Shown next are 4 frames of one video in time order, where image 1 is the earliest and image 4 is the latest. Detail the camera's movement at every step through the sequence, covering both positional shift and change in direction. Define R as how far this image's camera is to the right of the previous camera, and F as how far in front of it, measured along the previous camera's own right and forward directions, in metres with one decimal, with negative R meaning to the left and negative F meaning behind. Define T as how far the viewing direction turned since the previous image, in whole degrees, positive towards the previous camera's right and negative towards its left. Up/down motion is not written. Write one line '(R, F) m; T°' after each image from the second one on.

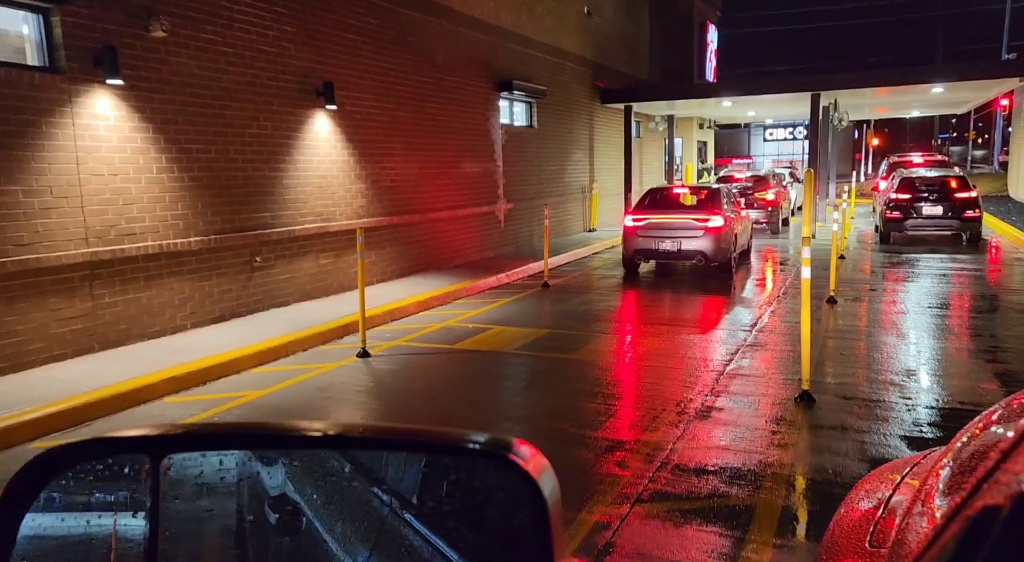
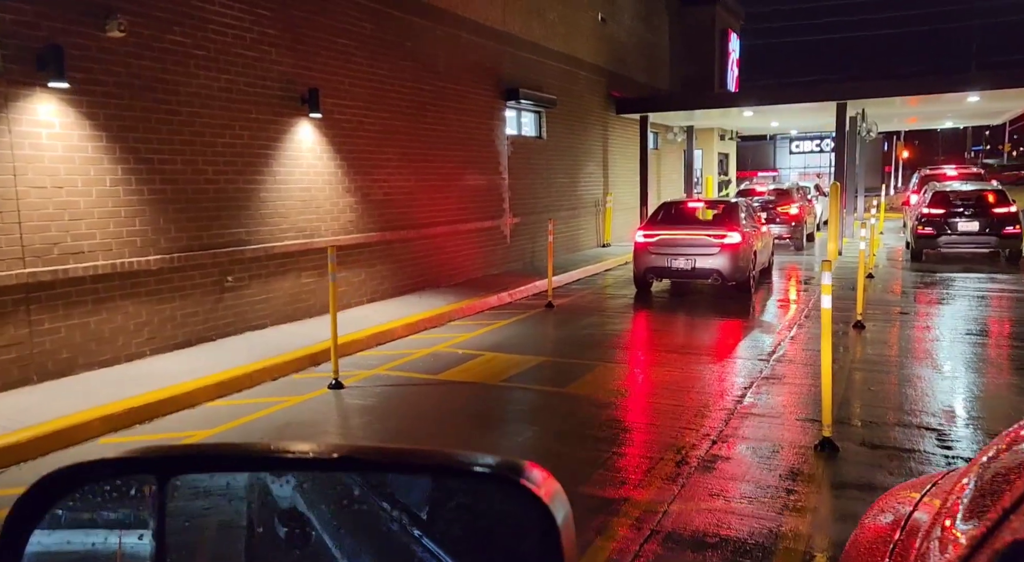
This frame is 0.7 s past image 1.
(+0.6, +0.8) m; -3°
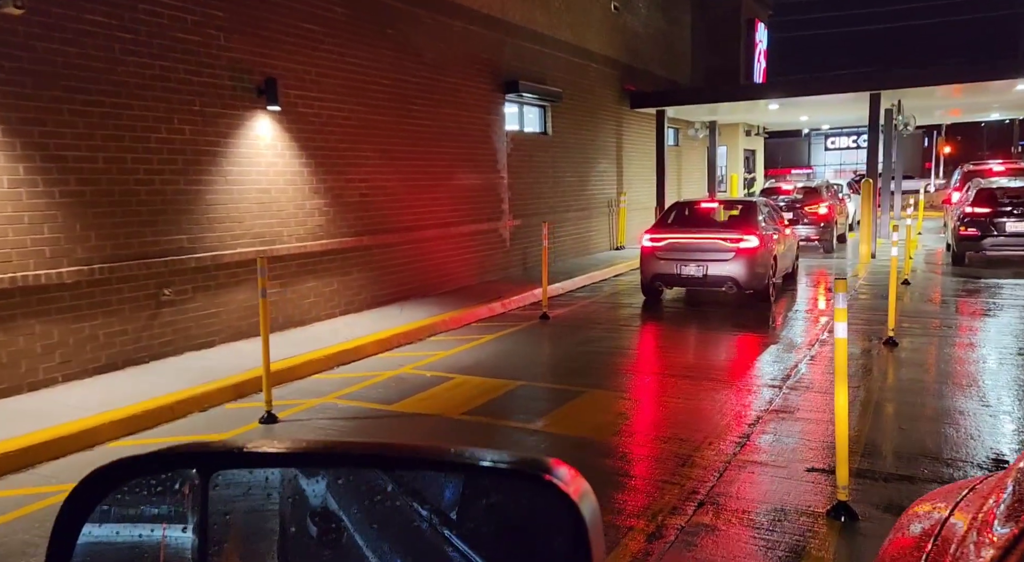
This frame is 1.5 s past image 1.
(+0.1, +0.4) m; -2°
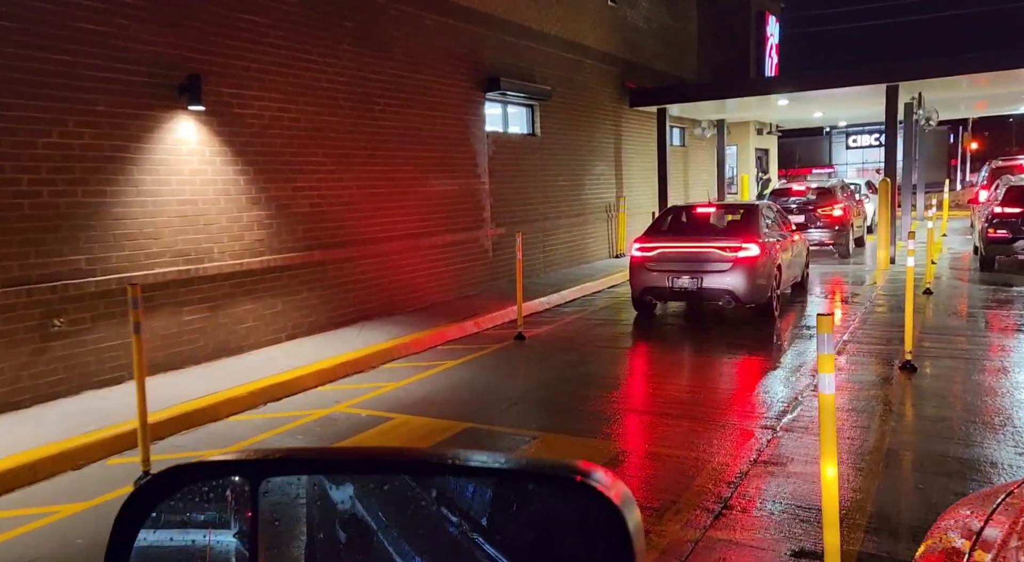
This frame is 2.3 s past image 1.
(-0.6, -0.5) m; -1°
